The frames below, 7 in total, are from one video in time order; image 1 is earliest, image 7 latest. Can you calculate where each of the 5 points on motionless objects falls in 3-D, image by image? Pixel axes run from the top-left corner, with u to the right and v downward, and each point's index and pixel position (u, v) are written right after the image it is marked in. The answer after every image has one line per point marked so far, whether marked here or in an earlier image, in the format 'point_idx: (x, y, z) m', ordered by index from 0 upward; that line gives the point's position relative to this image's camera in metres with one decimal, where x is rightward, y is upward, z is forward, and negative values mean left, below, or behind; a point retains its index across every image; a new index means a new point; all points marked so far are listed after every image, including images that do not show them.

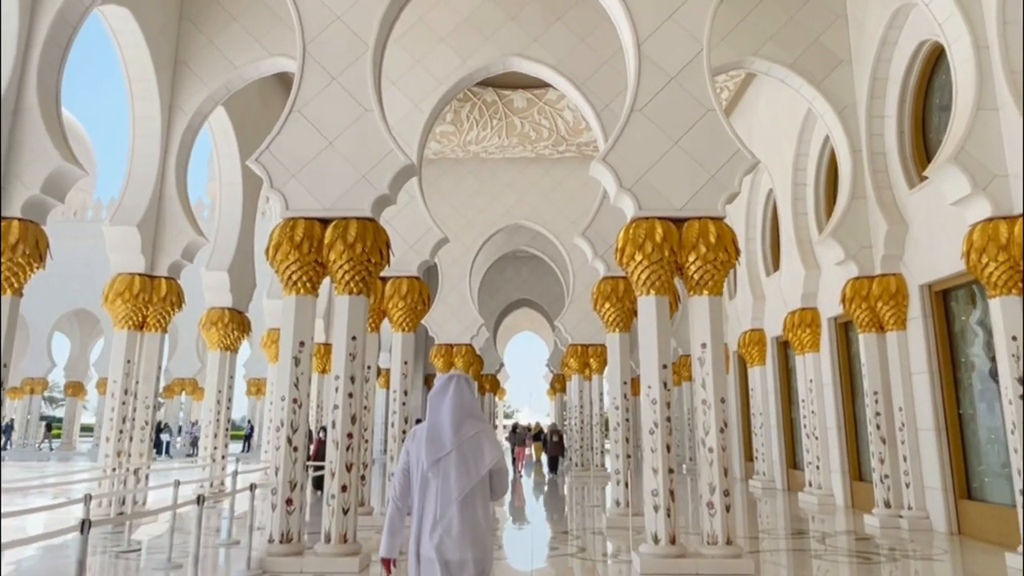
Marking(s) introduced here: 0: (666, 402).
0: (+0.9, -0.7, +4.8) m
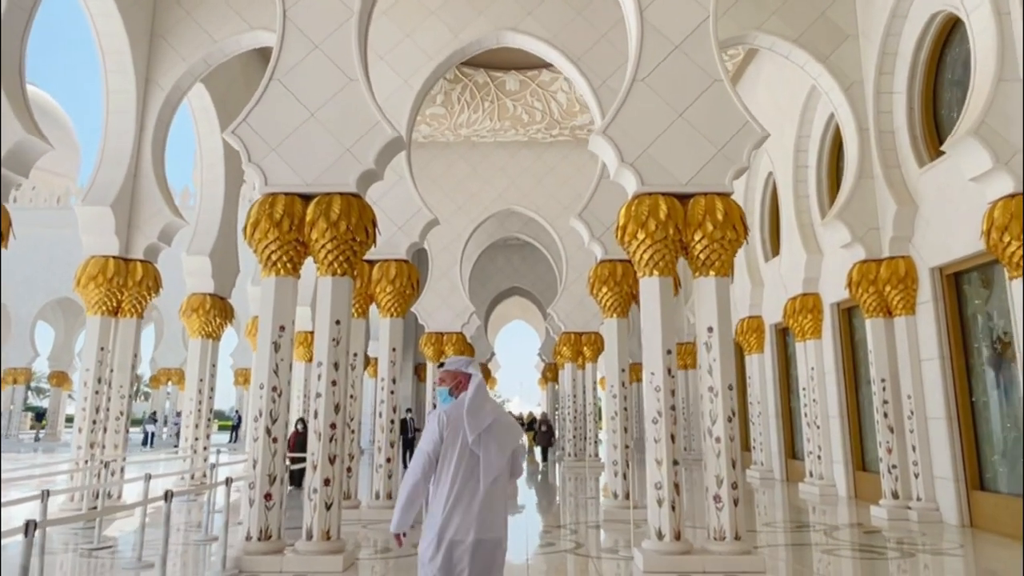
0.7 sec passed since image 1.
0: (+0.9, -0.6, +4.5) m
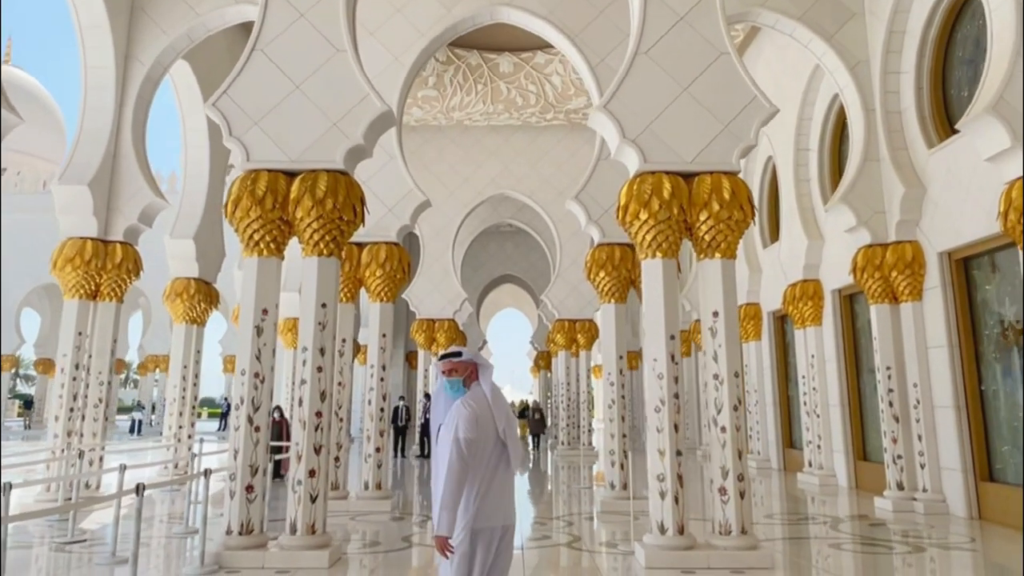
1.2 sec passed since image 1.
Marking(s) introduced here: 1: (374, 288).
0: (+0.9, -0.5, +4.3) m
1: (-1.1, 0.0, +6.6) m
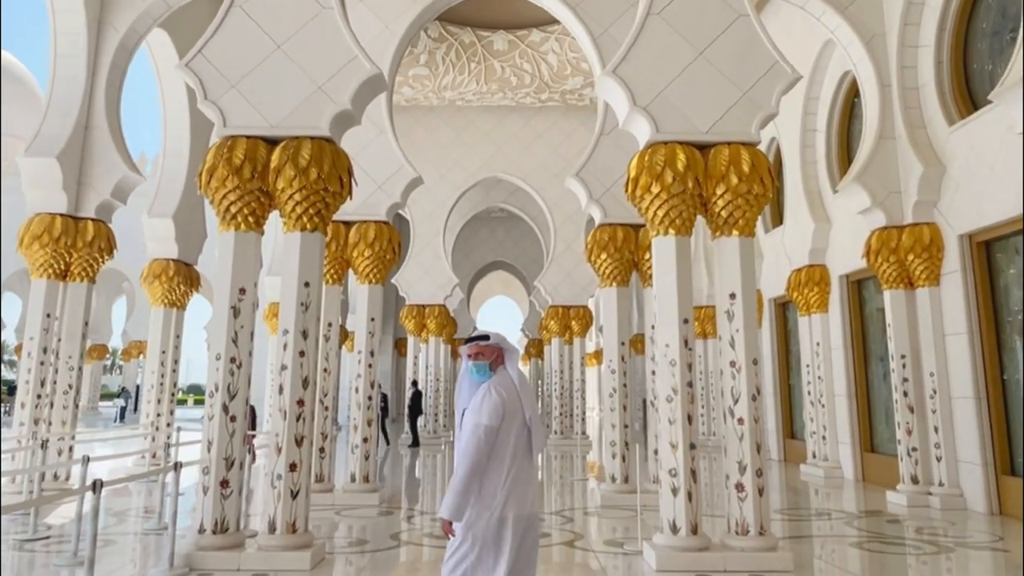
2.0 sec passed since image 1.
0: (+0.9, -0.4, +4.0) m
1: (-1.1, +0.1, +6.2) m
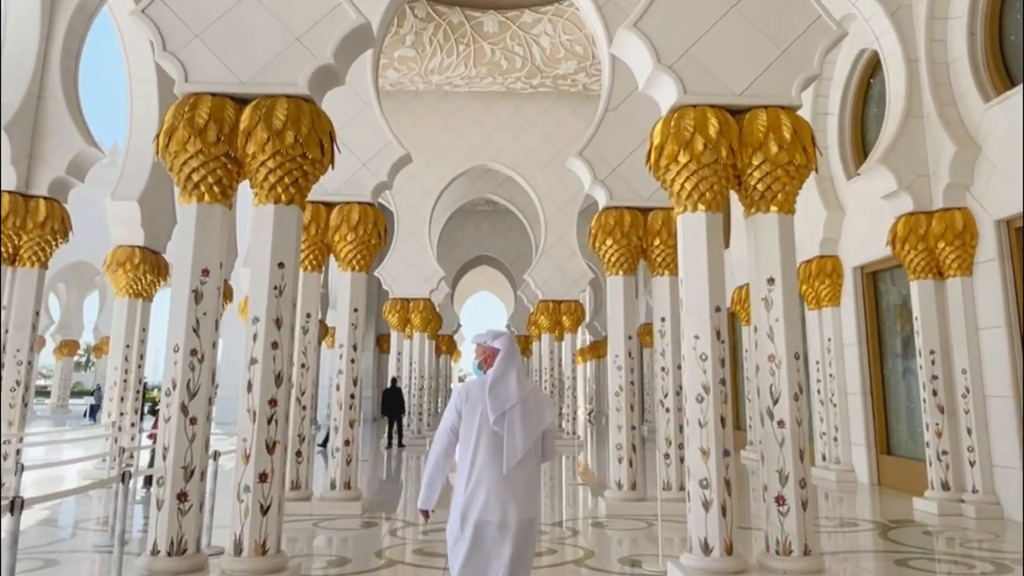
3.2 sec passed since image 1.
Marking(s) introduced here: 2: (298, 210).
0: (+0.9, -0.3, +3.5) m
1: (-1.2, +0.2, +5.7) m
2: (-0.9, +0.3, +3.6) m
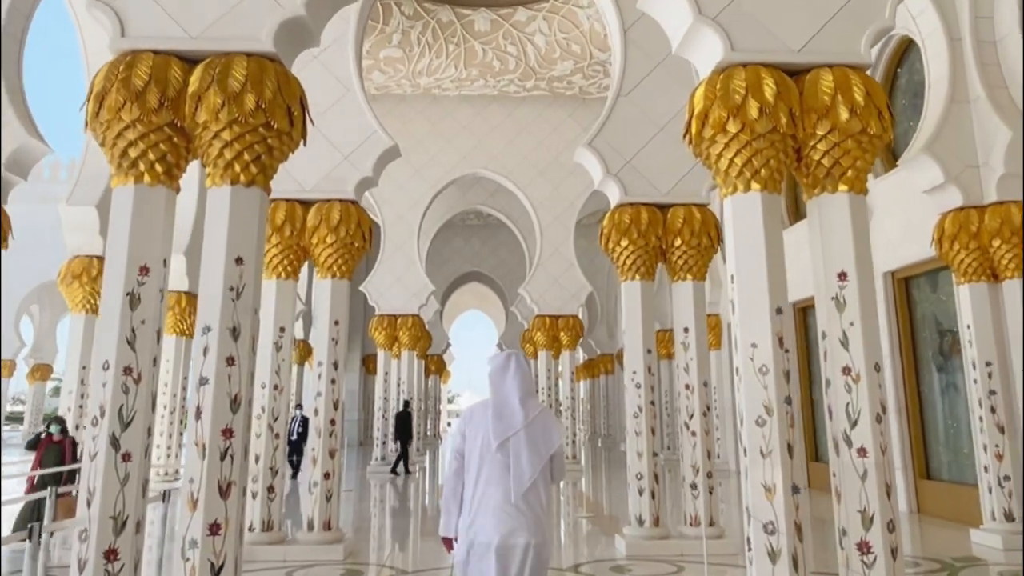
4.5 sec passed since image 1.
0: (+0.9, -0.3, +2.8) m
1: (-1.1, +0.2, +5.0) m
2: (-0.9, +0.3, +2.9) m
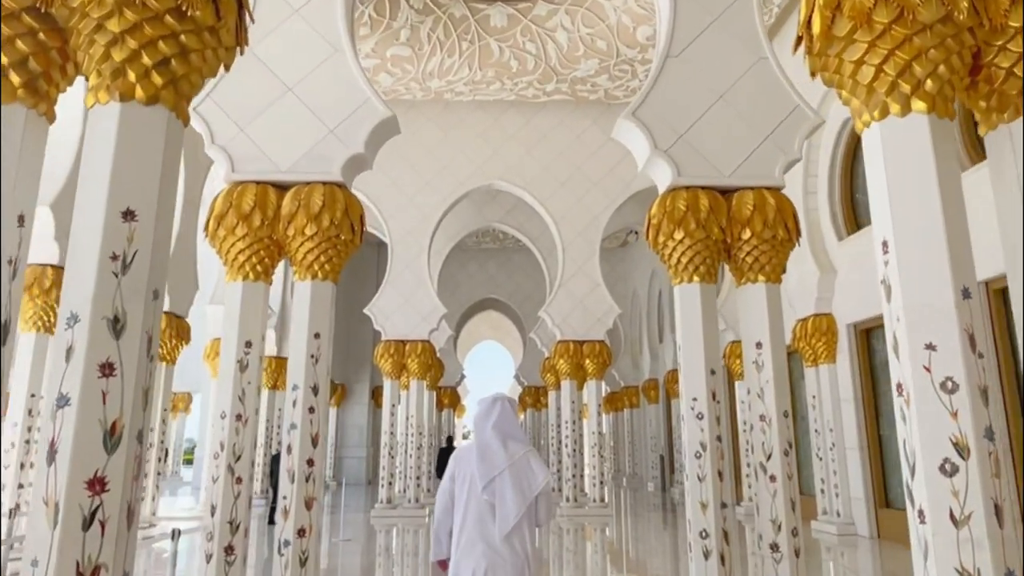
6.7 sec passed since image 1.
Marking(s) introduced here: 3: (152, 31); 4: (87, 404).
0: (+1.0, -0.2, +1.8) m
1: (-1.0, +0.1, +4.0) m
2: (-0.8, +0.4, +2.0) m
3: (-0.9, +0.6, +1.9) m
4: (-0.9, -0.2, +1.7) m
